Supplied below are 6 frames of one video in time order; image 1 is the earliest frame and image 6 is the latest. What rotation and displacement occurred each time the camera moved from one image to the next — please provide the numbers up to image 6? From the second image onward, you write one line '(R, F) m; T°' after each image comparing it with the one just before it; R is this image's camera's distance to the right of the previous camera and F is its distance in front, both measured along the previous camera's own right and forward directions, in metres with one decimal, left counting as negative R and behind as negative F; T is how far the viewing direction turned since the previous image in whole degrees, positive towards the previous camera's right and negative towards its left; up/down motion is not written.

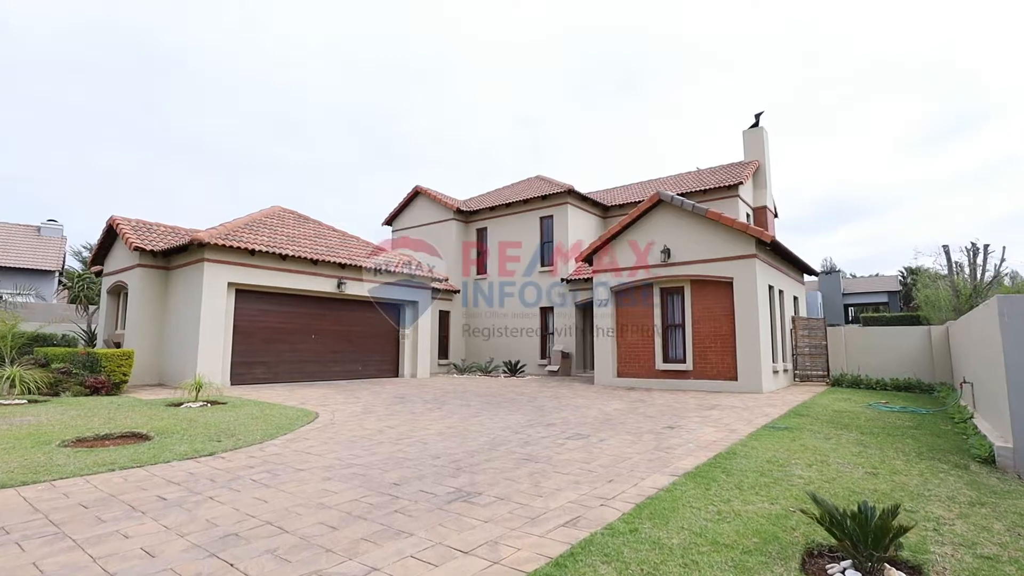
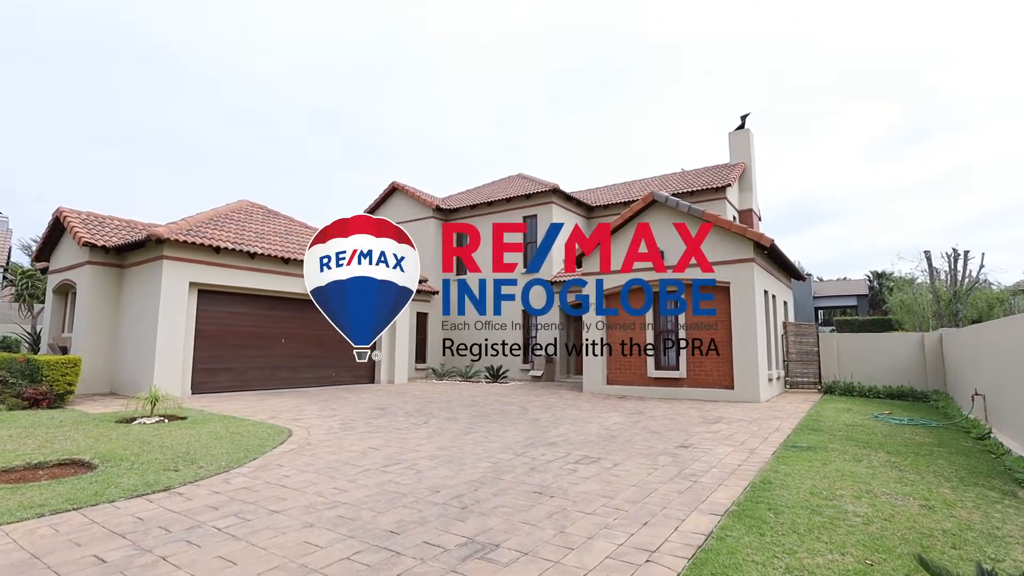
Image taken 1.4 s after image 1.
(-0.4, +0.7) m; +3°
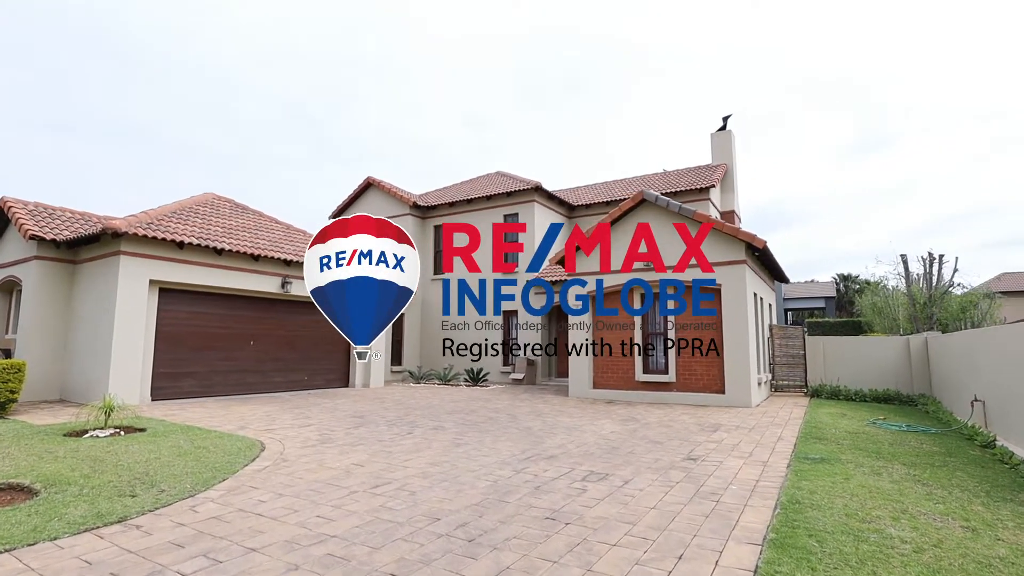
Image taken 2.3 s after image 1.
(-0.3, +0.5) m; +3°
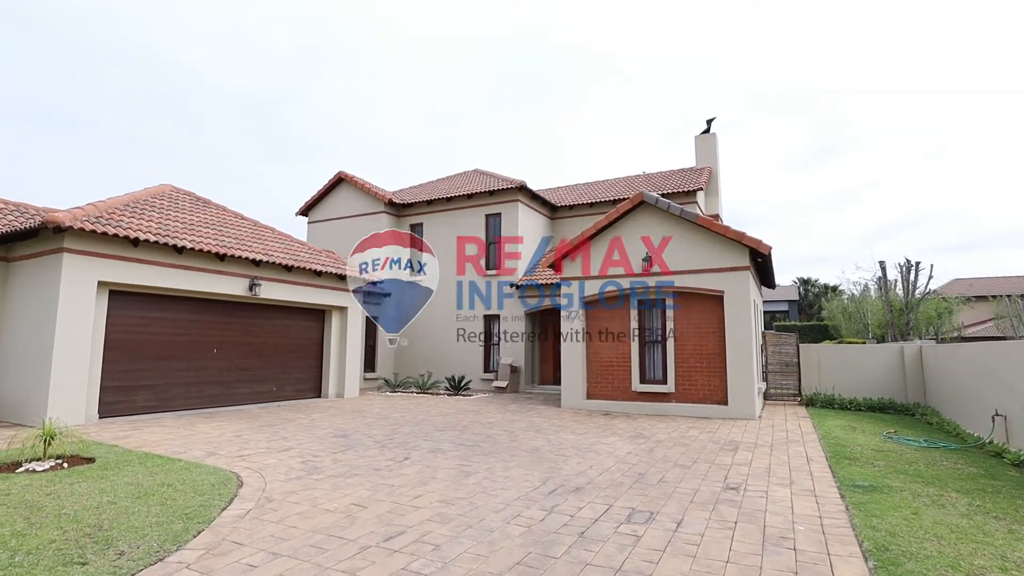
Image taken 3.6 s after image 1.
(-0.7, +0.8) m; +4°
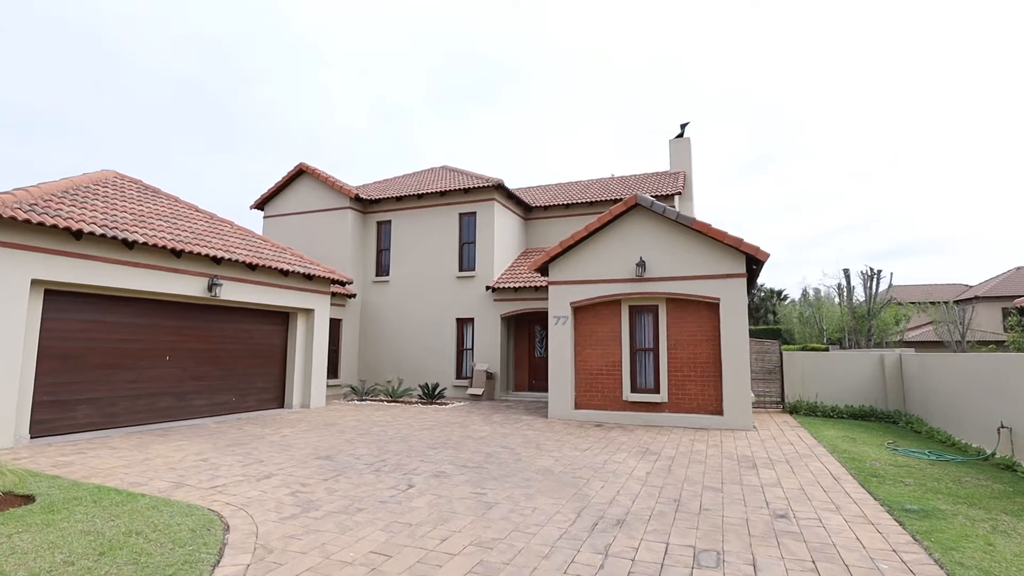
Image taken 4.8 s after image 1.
(-0.9, +0.7) m; +6°
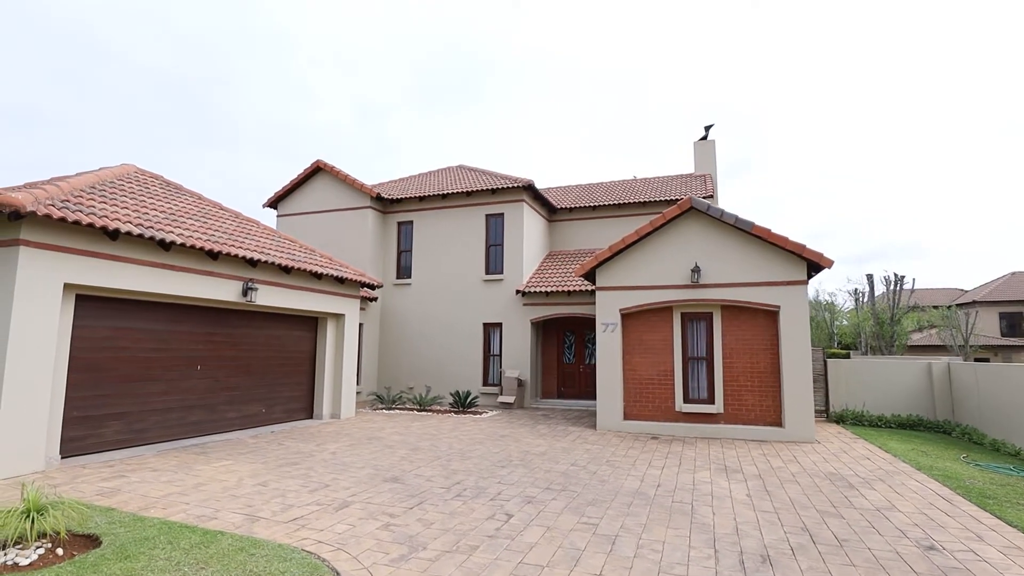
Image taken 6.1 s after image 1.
(-1.5, +0.5) m; +2°
